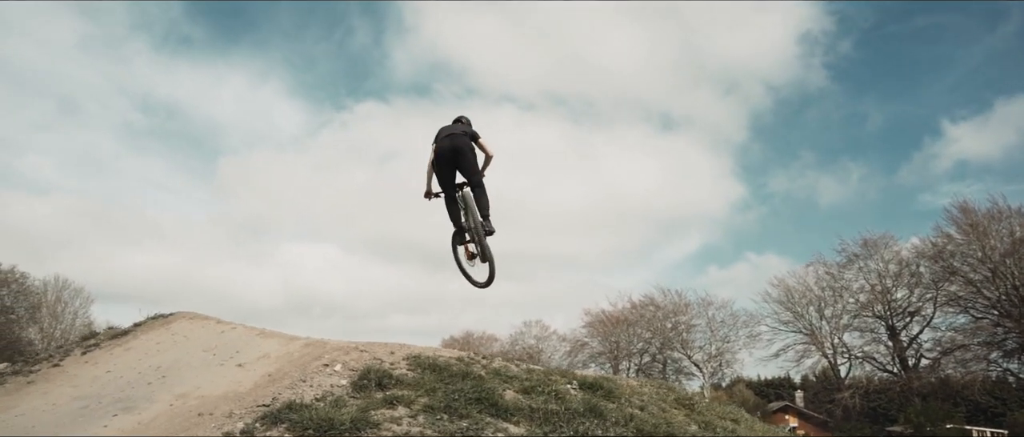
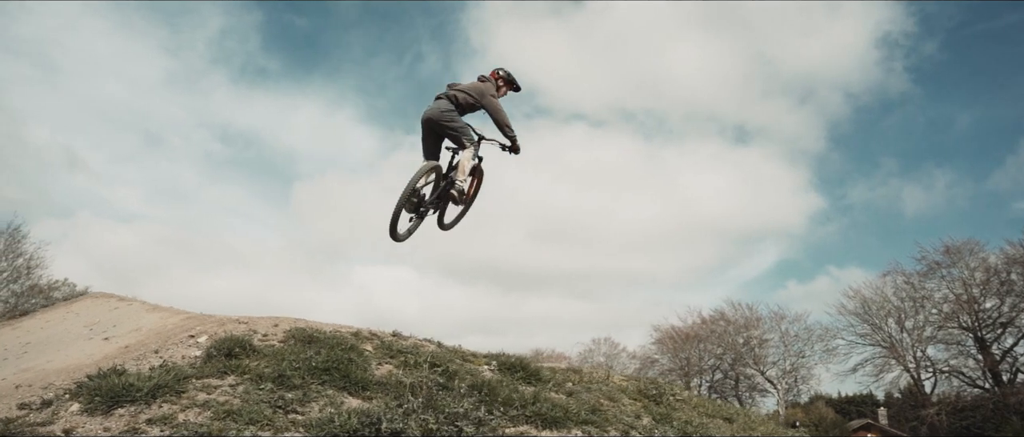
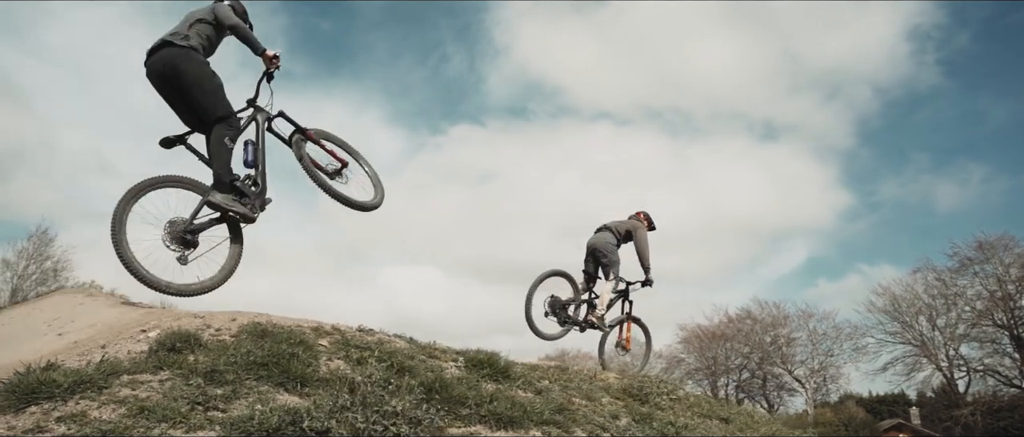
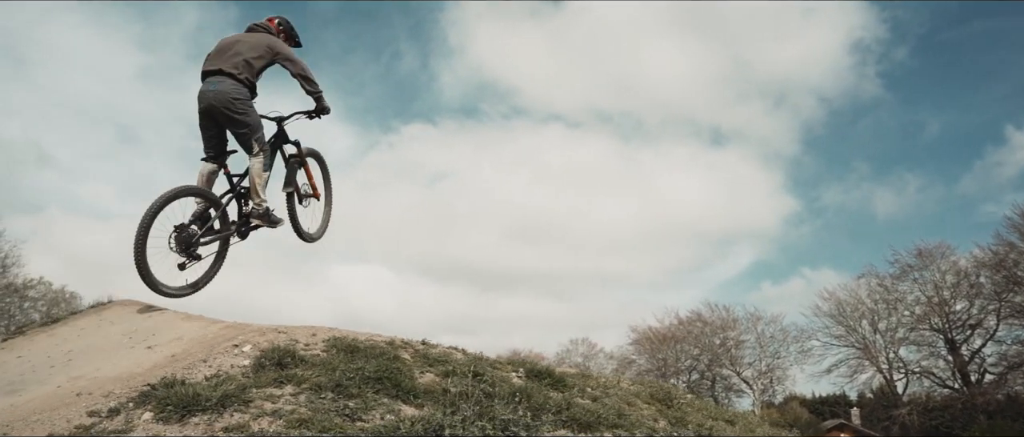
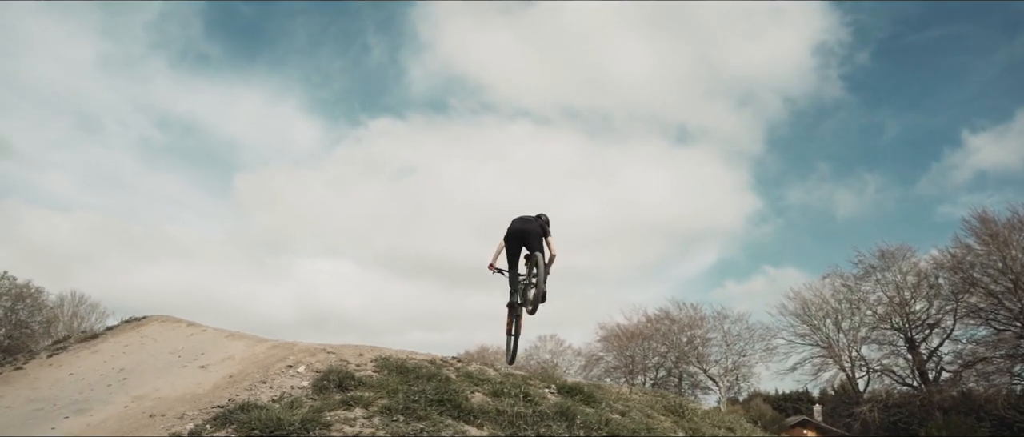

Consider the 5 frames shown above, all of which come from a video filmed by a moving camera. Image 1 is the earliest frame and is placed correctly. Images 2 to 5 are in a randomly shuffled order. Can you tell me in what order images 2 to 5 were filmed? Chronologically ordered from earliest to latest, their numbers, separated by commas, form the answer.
5, 4, 2, 3
